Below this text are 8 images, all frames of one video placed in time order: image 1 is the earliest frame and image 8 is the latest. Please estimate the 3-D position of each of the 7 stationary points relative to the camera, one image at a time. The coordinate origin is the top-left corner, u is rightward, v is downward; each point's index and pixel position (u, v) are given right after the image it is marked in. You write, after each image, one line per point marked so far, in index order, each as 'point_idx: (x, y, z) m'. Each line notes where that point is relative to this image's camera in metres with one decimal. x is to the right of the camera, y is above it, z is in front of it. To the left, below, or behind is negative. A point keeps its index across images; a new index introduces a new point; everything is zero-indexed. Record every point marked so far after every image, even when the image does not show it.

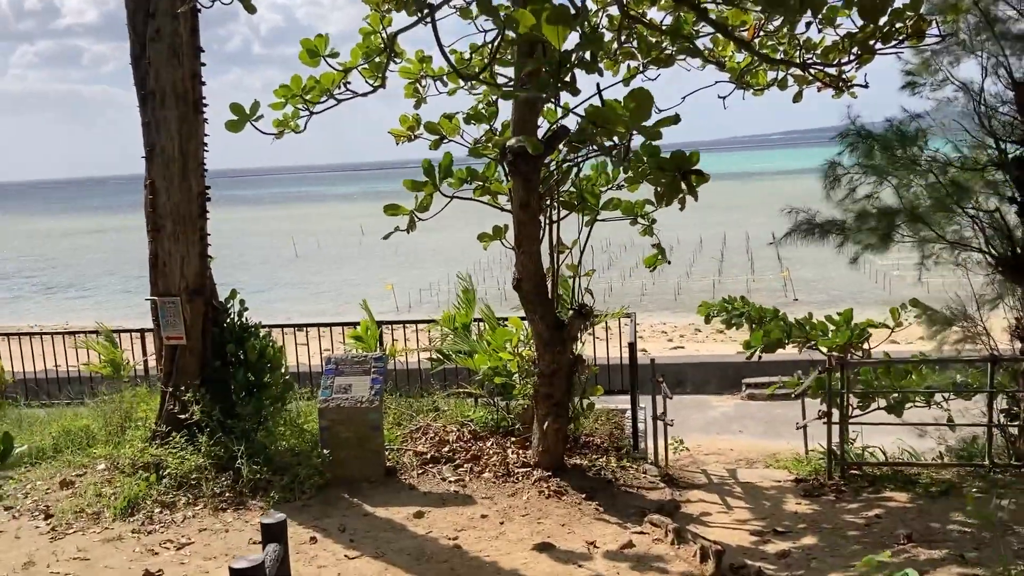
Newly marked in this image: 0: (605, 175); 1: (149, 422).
0: (+0.6, +0.8, +6.3) m
1: (-2.5, -0.9, +6.4) m
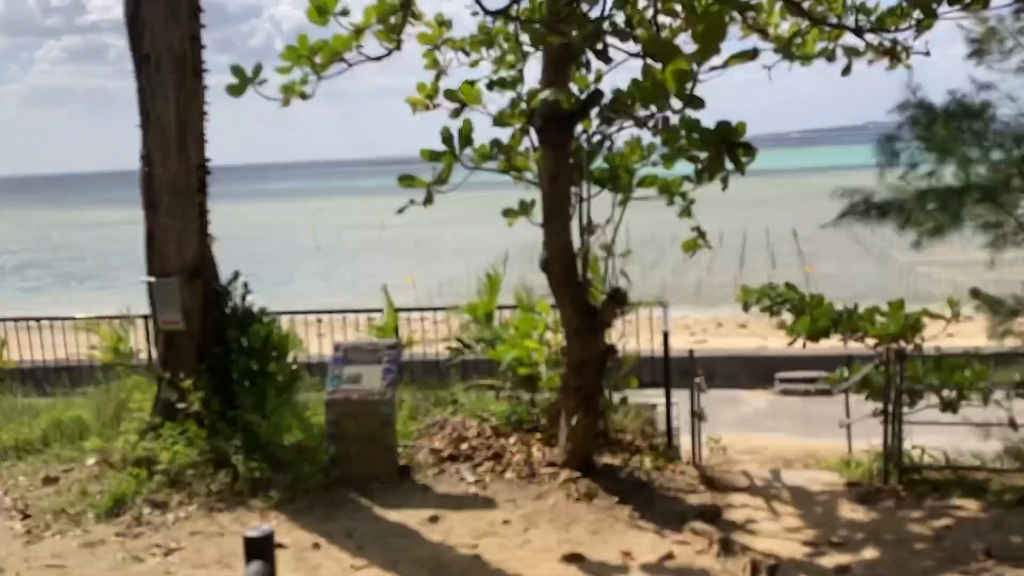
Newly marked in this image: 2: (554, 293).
0: (+0.8, +0.9, +5.8) m
1: (-2.3, -0.8, +5.9) m
2: (+0.2, 0.0, +4.9) m
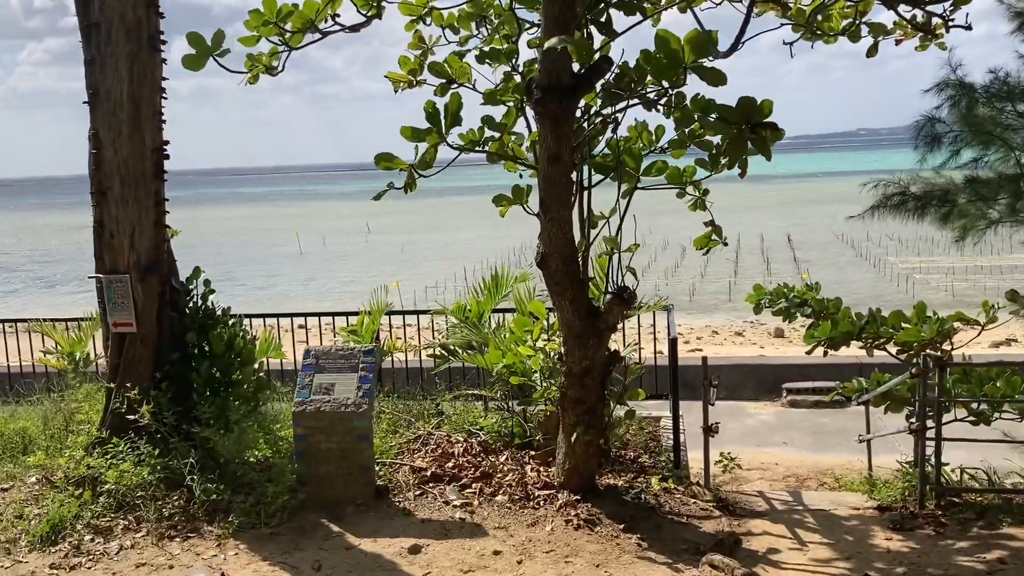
0: (+0.7, +0.9, +5.2) m
1: (-2.4, -0.8, +5.3) m
2: (+0.2, 0.0, +4.3) m
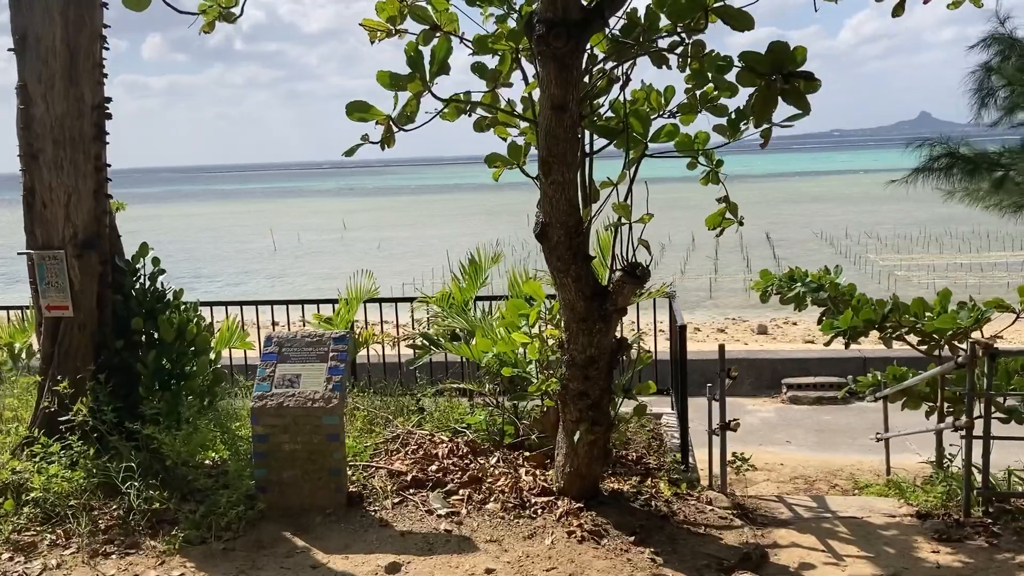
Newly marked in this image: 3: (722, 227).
0: (+0.7, +1.0, +4.6) m
1: (-2.4, -0.7, +4.6) m
2: (+0.1, +0.1, +3.7) m
3: (+1.1, +0.3, +4.8) m
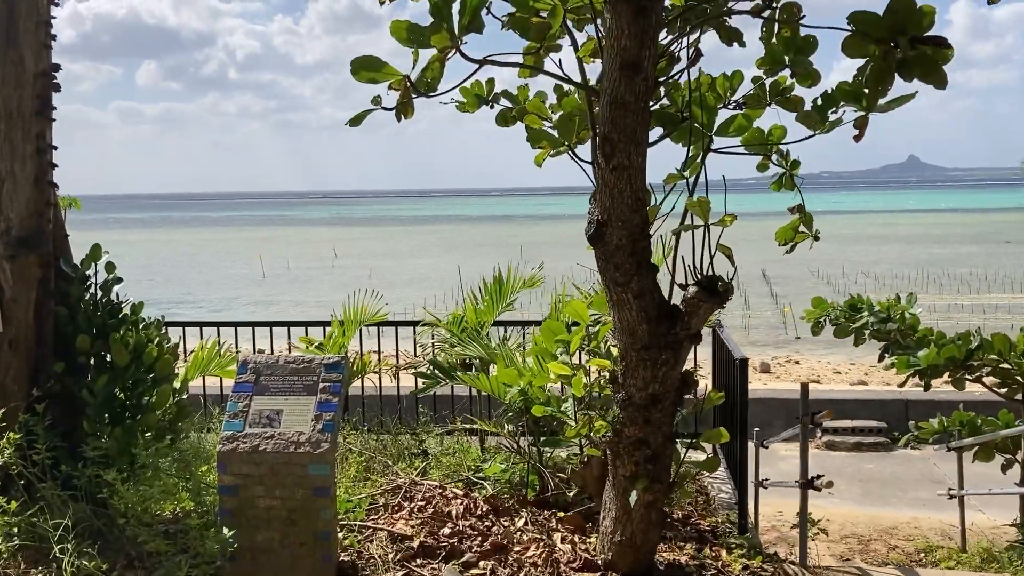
0: (+0.8, +0.8, +3.9) m
1: (-2.3, -0.7, +3.8) m
2: (+0.3, +0.1, +2.9) m
3: (+1.2, +0.2, +4.0) m
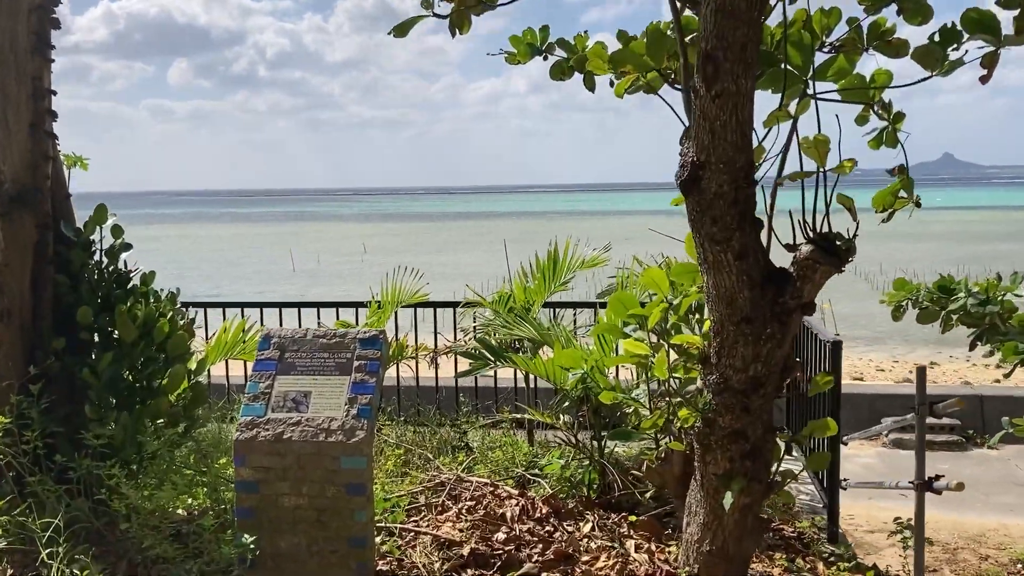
0: (+1.1, +1.0, +3.4) m
1: (-2.1, -0.6, +3.3) m
2: (+0.5, +0.2, +2.4) m
3: (+1.4, +0.3, +3.5) m
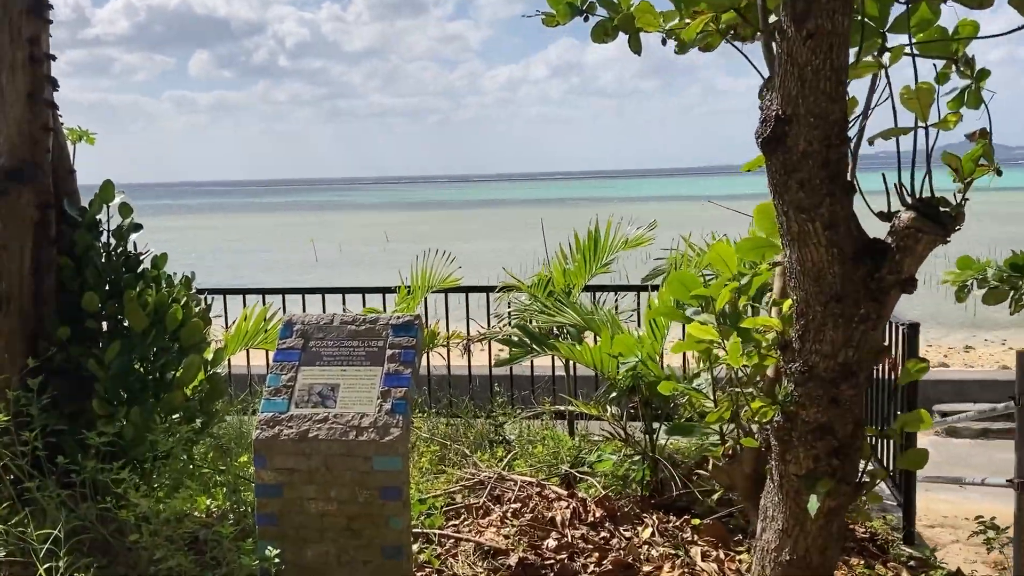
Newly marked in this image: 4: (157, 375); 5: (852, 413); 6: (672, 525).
0: (+1.2, +1.0, +3.0) m
1: (-1.9, -0.5, +3.1) m
2: (+0.6, +0.2, +2.1) m
3: (+1.6, +0.4, +3.1) m
4: (-1.1, -0.3, +2.9) m
5: (+0.8, -0.3, +2.2) m
6: (+0.5, -0.7, +2.8) m
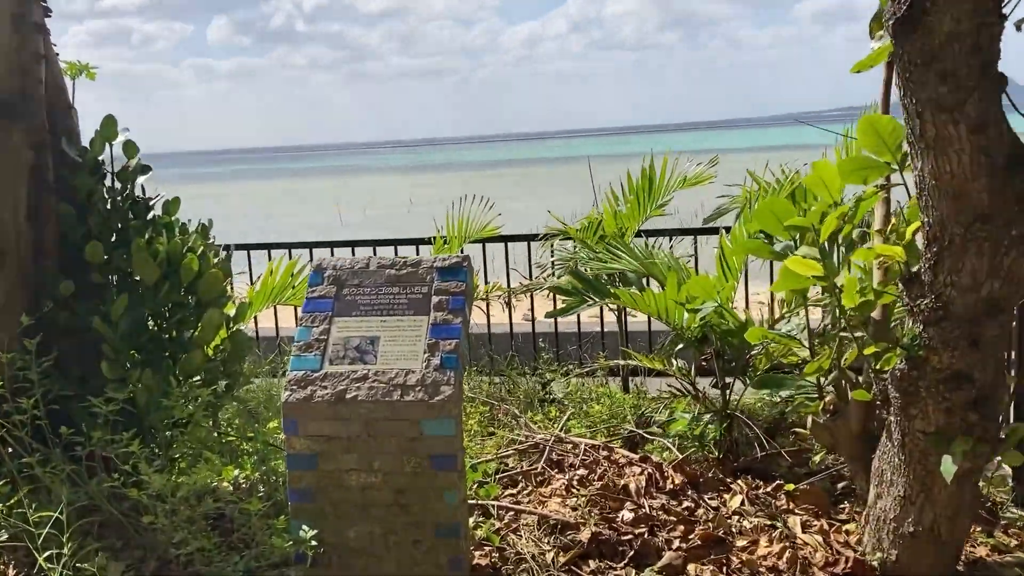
0: (+1.3, +1.2, +2.6) m
1: (-1.8, -0.4, +2.8) m
2: (+0.7, +0.4, +1.7) m
3: (+1.7, +0.6, +2.7) m
4: (-0.9, -0.1, +2.6) m
5: (+1.0, -0.1, +1.9) m
6: (+0.6, -0.5, +2.4) m
